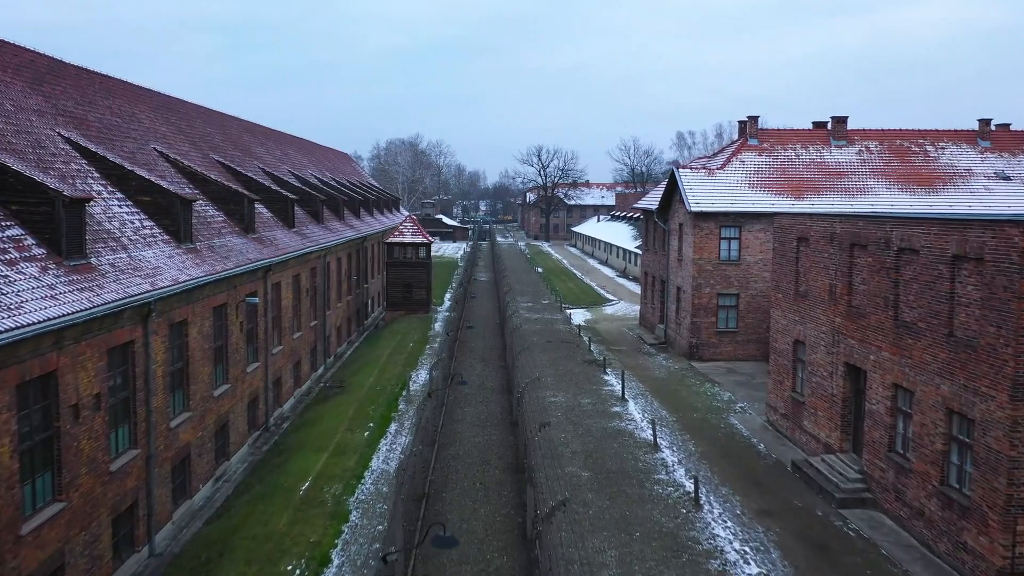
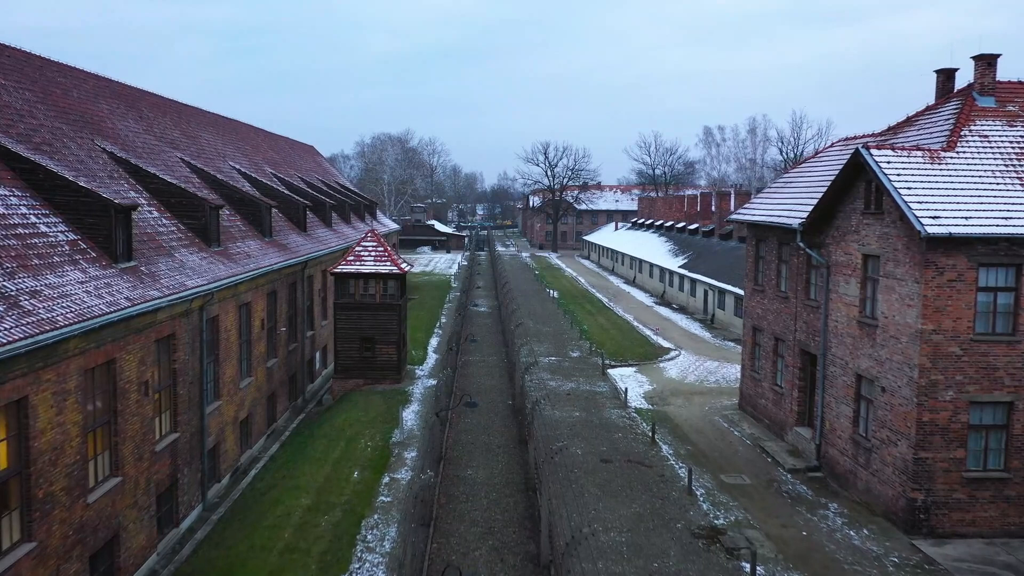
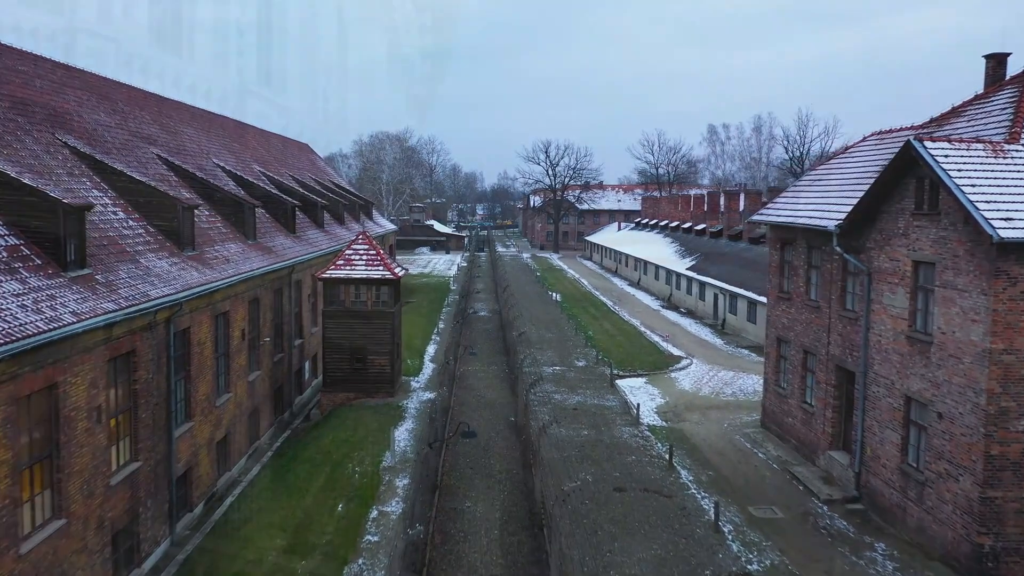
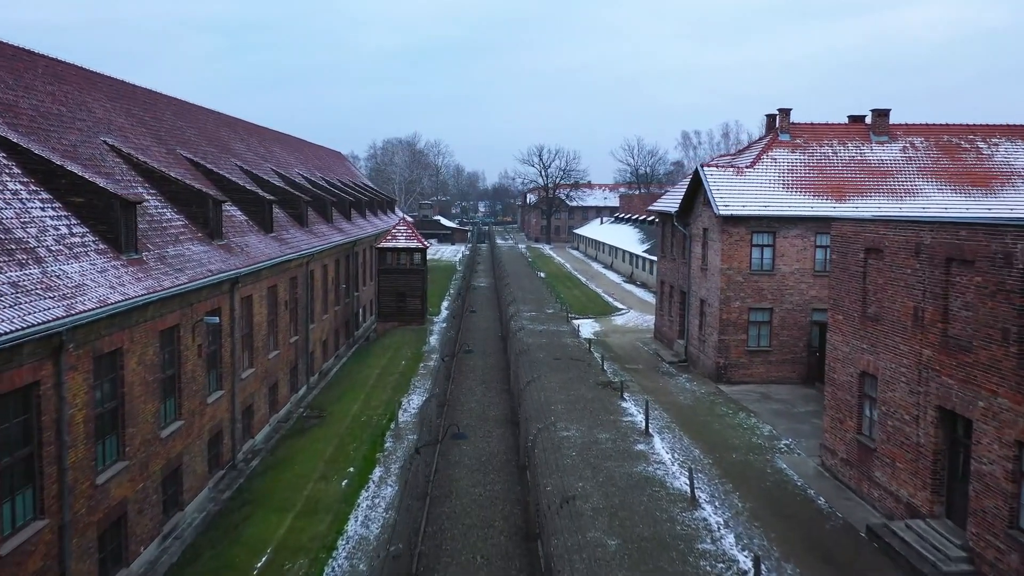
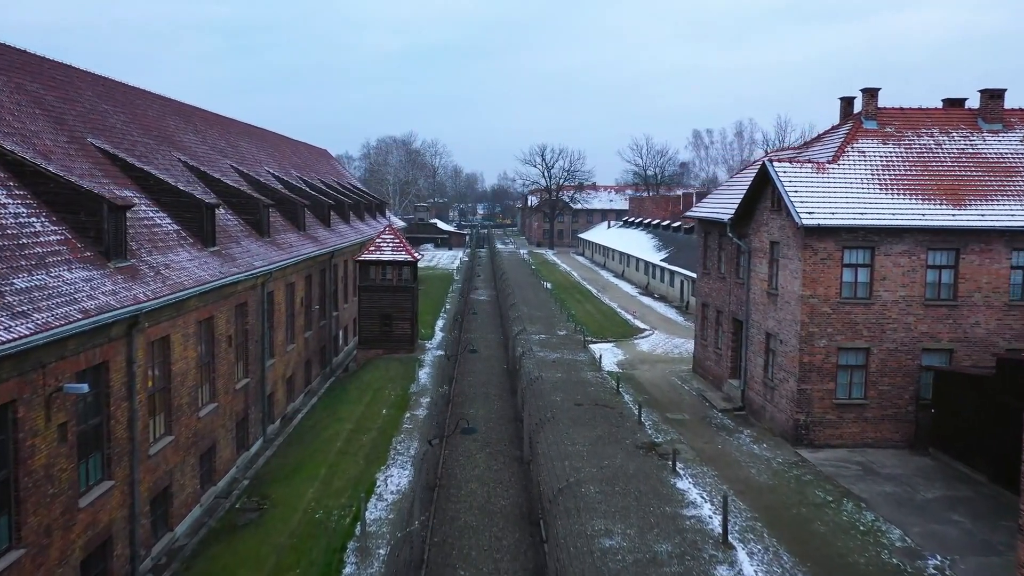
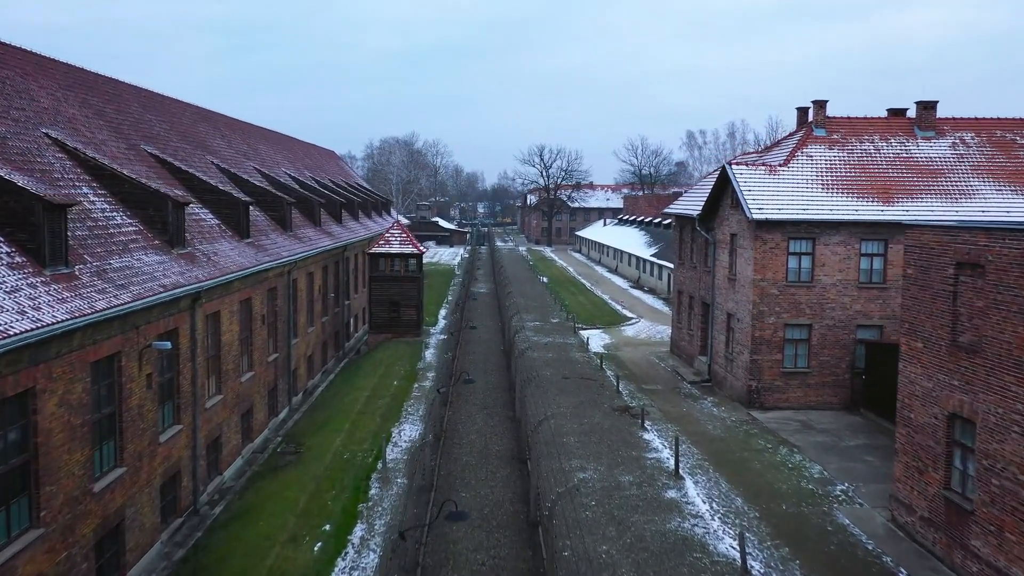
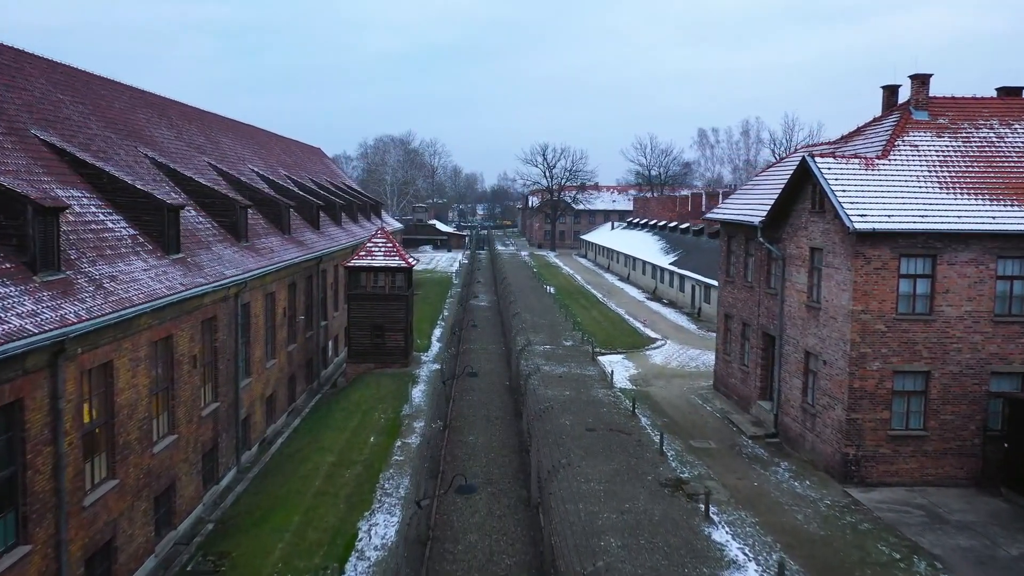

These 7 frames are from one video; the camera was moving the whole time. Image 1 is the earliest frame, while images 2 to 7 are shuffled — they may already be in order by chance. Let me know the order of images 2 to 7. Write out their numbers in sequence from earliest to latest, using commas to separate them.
4, 6, 5, 7, 2, 3
